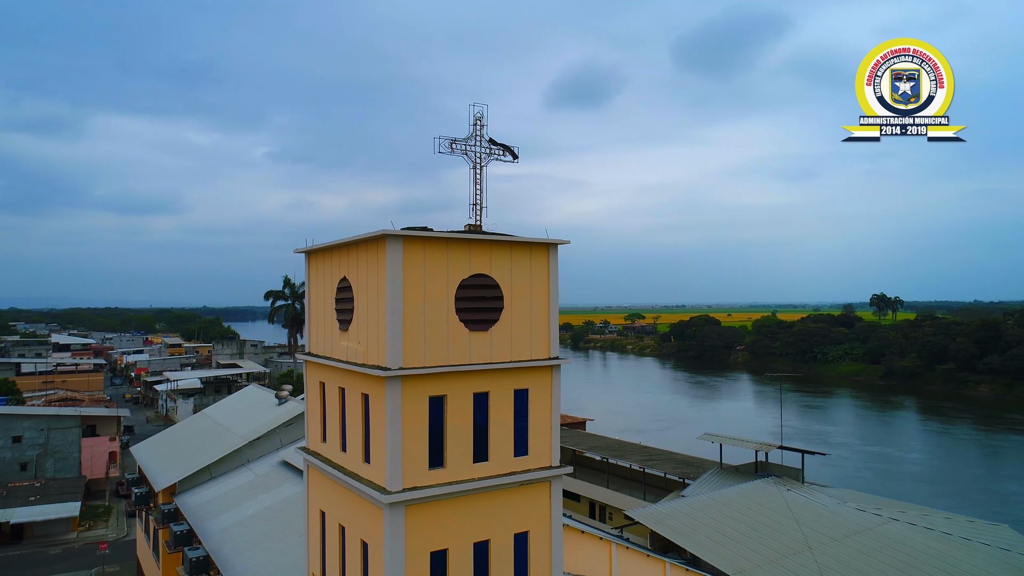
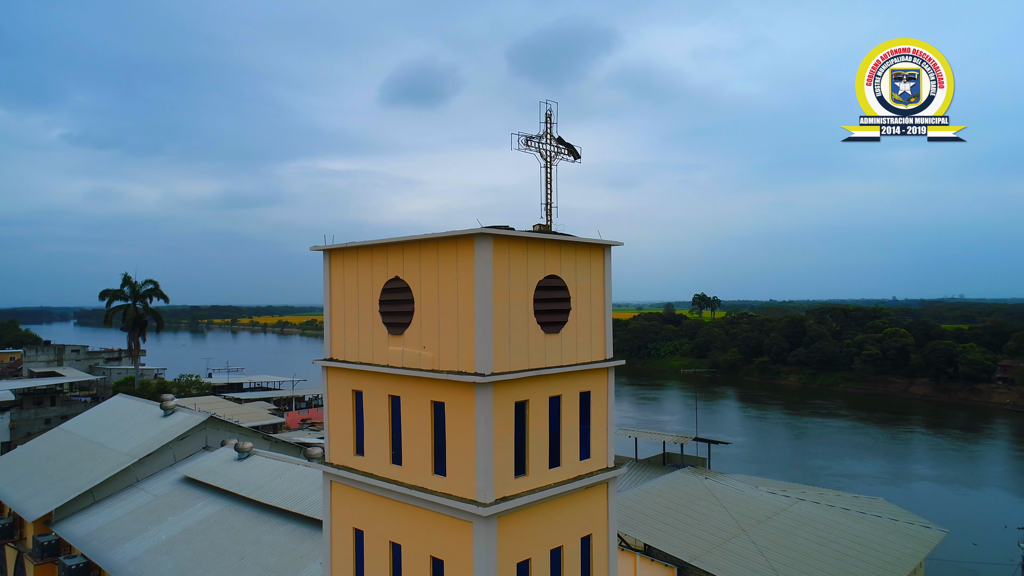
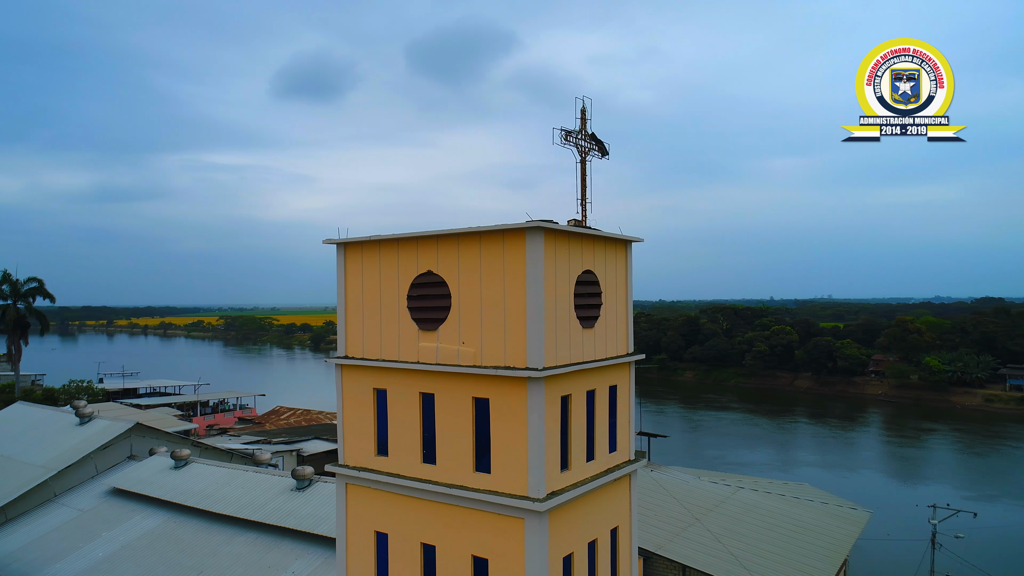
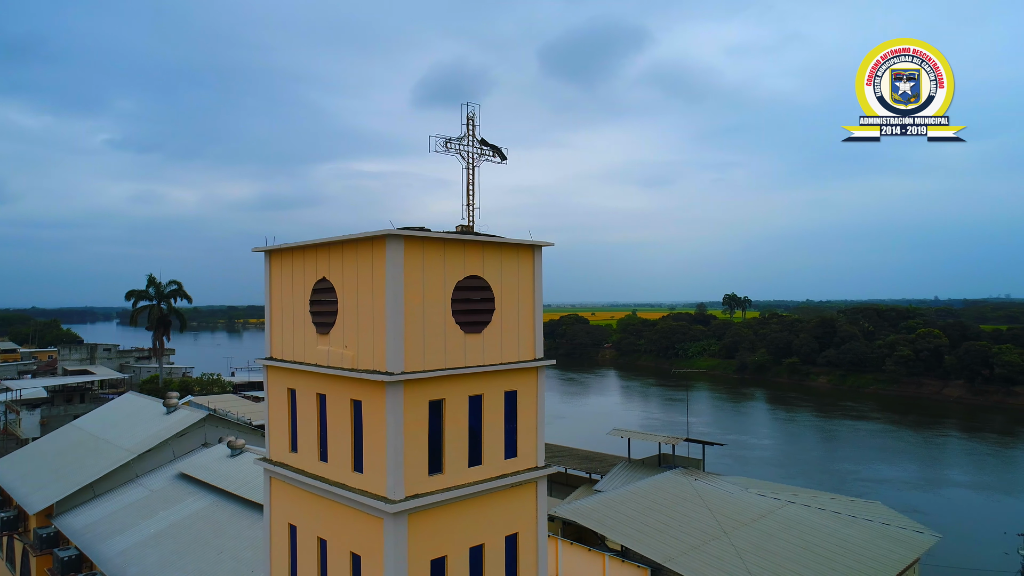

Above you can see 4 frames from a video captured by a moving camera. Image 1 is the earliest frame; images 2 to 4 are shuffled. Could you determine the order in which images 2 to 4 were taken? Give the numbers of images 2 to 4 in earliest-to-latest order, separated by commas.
4, 2, 3
